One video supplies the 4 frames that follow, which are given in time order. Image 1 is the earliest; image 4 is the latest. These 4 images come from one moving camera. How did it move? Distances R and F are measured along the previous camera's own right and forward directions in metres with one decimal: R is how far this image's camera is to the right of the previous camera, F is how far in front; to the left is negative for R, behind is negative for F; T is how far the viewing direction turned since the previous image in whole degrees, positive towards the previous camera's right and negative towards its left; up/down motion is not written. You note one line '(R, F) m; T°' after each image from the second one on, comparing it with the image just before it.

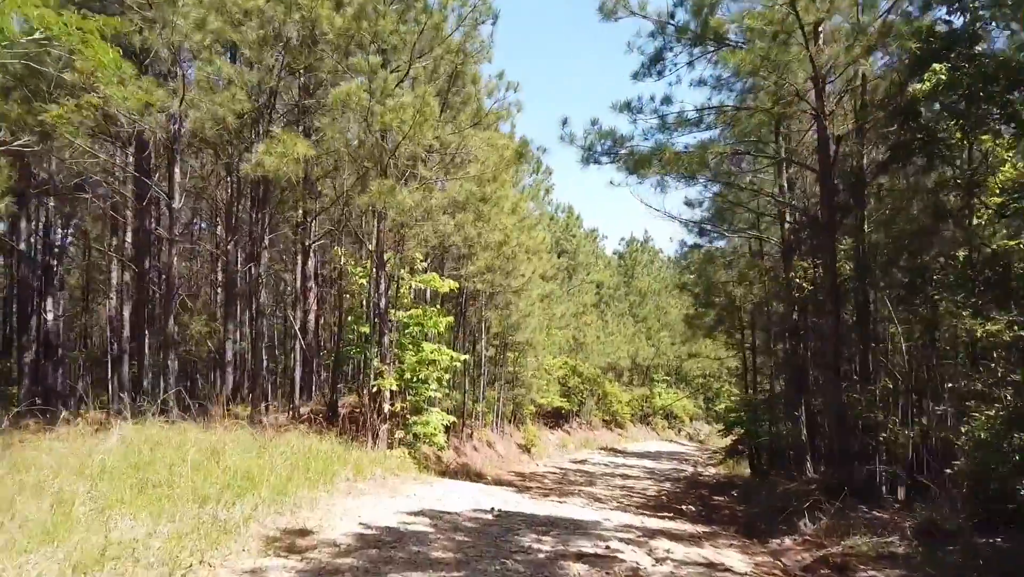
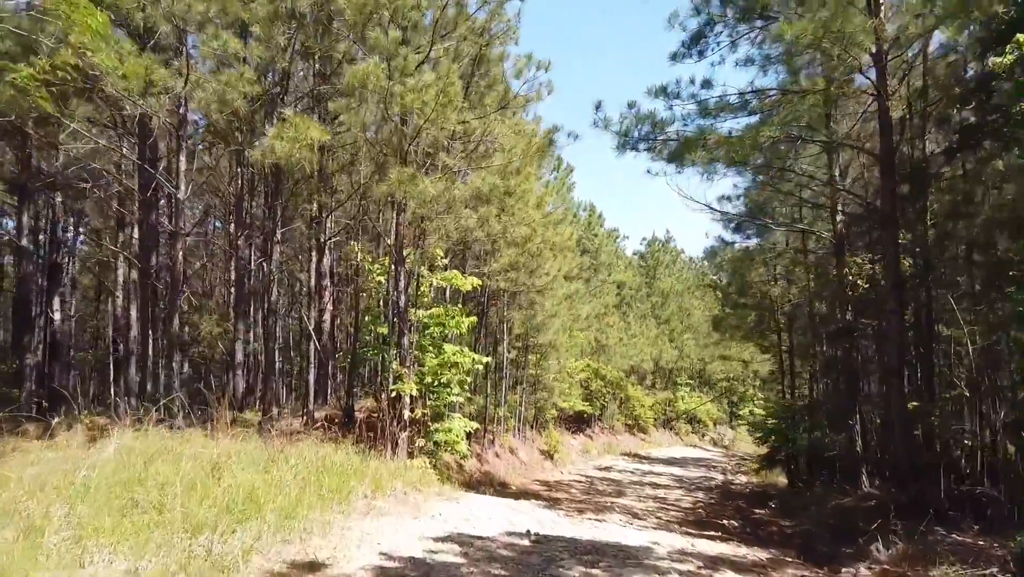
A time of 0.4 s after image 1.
(-0.2, +0.9) m; -1°
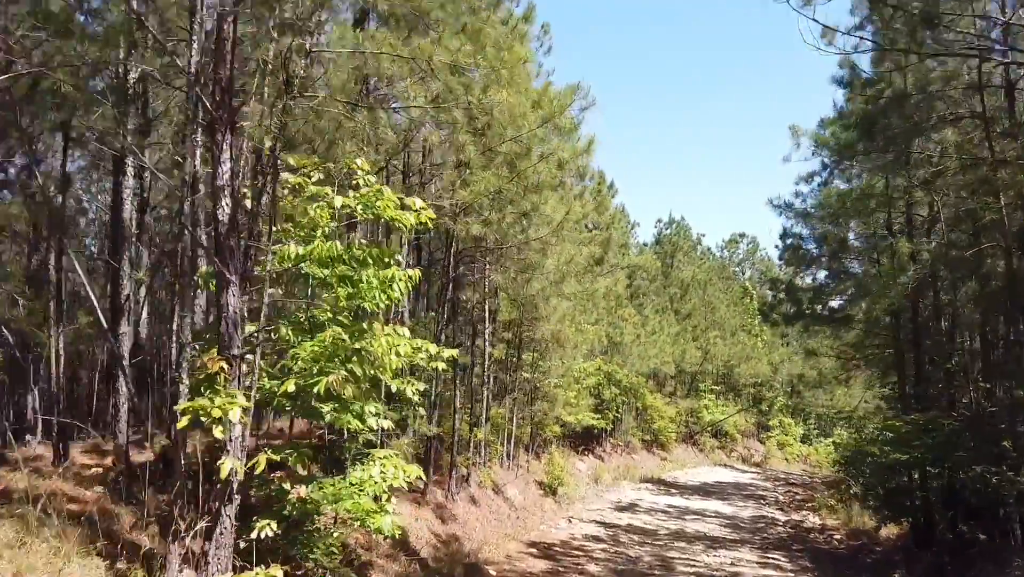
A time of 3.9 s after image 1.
(+0.2, +6.3) m; 0°
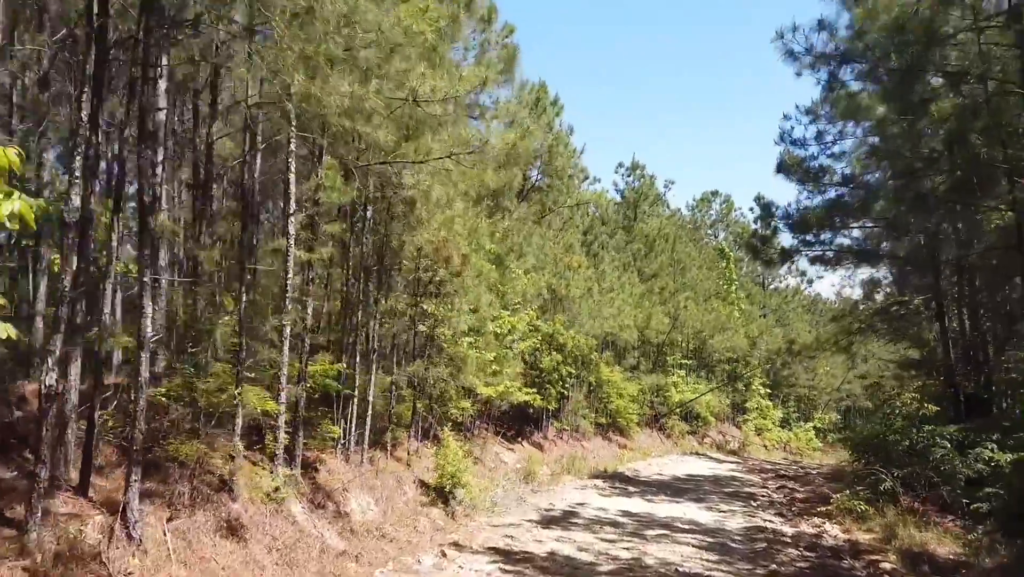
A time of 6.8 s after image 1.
(+1.5, +6.0) m; +2°
